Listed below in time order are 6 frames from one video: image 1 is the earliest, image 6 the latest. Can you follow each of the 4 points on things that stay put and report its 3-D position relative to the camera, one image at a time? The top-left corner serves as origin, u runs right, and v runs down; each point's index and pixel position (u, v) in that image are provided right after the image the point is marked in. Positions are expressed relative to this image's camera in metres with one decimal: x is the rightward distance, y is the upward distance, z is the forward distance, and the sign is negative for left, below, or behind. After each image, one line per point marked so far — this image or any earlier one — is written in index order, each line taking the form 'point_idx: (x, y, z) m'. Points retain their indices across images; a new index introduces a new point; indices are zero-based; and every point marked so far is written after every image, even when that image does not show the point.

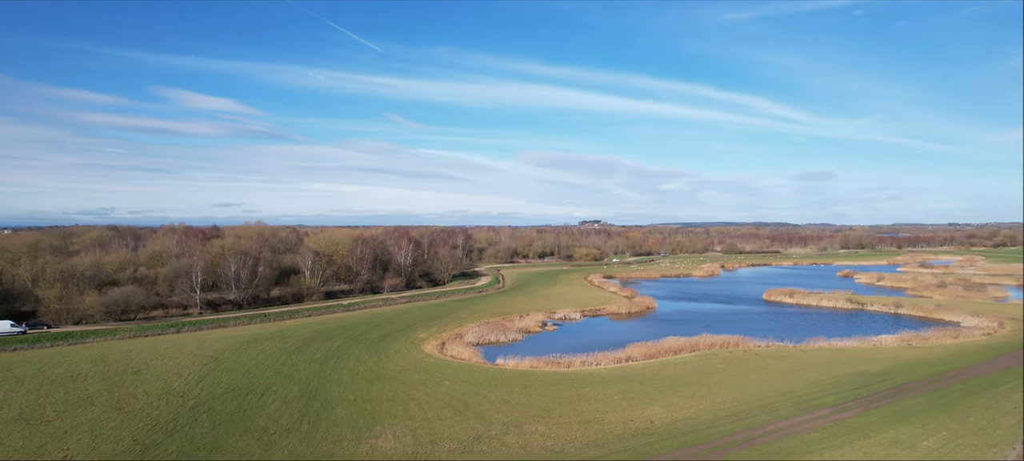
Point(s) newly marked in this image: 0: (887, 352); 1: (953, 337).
0: (+13.5, -4.4, +18.7) m
1: (+16.5, -4.0, +19.2) m
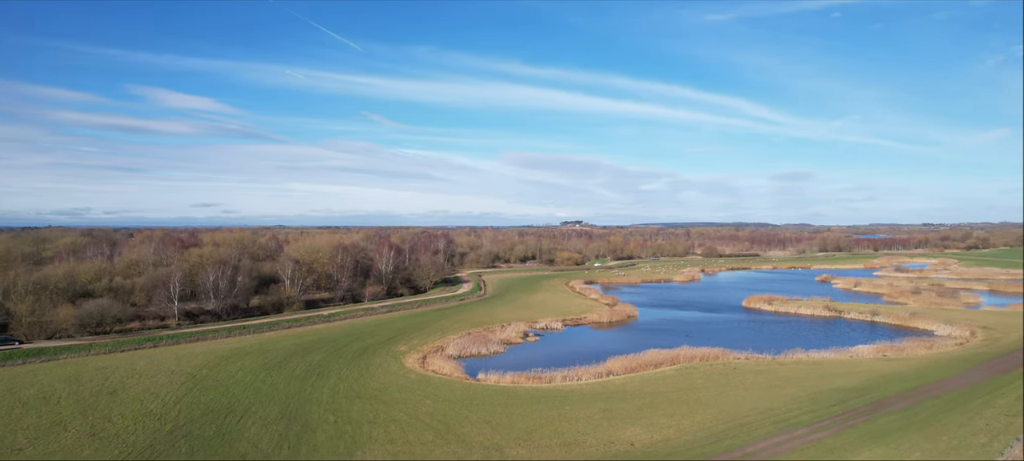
0: (+12.8, -4.9, +18.9) m
1: (+15.7, -4.5, +19.5) m
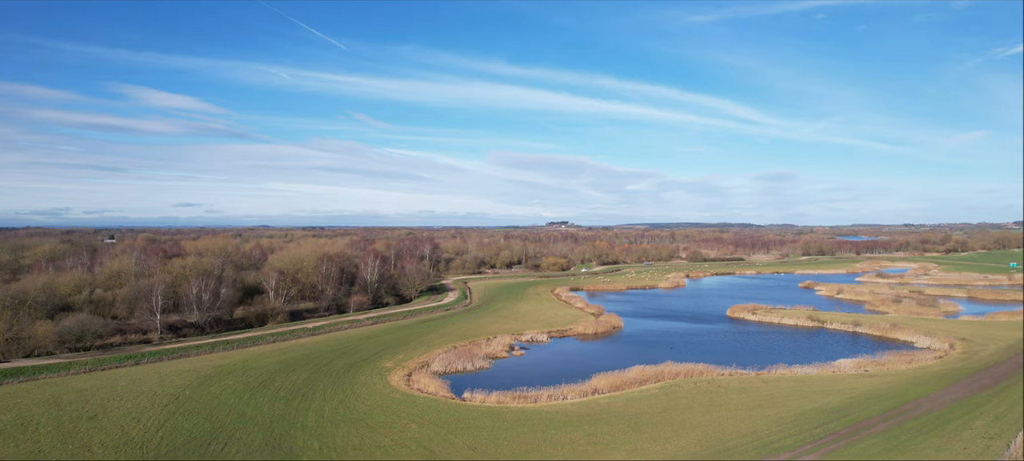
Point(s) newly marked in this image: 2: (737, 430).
0: (+12.2, -5.6, +19.0) m
1: (+15.1, -5.0, +19.7) m
2: (+7.5, -6.7, +17.3) m
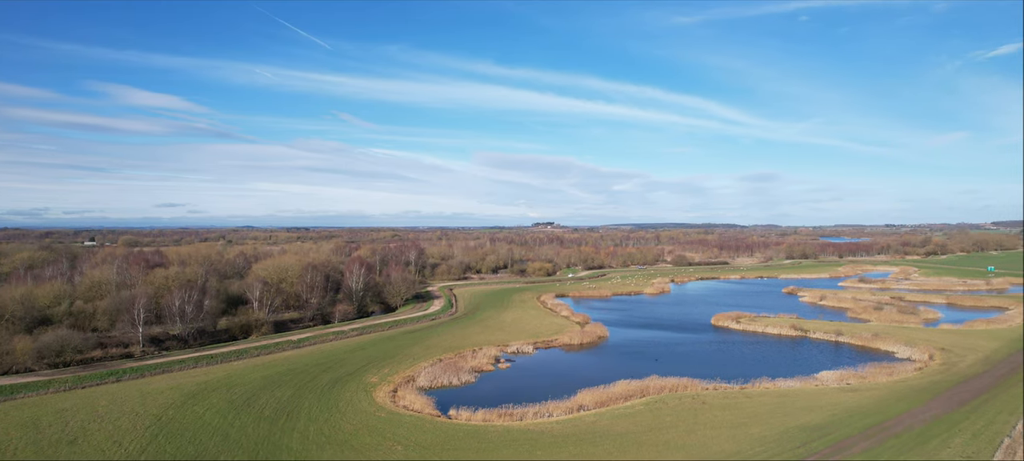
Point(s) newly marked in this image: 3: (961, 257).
0: (+11.6, -6.2, +19.1) m
1: (+14.5, -5.5, +19.9) m
2: (+7.0, -7.4, +17.3) m
3: (+17.4, -0.8, +20.1) m
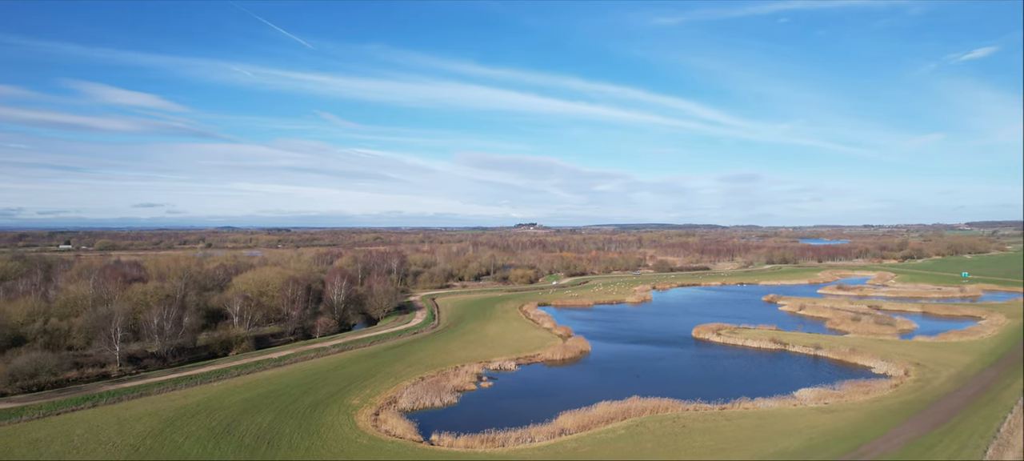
0: (+10.9, -7.0, +19.2) m
1: (+13.7, -6.2, +20.0) m
2: (+6.3, -8.4, +17.4) m
3: (+16.5, -1.4, +20.2) m
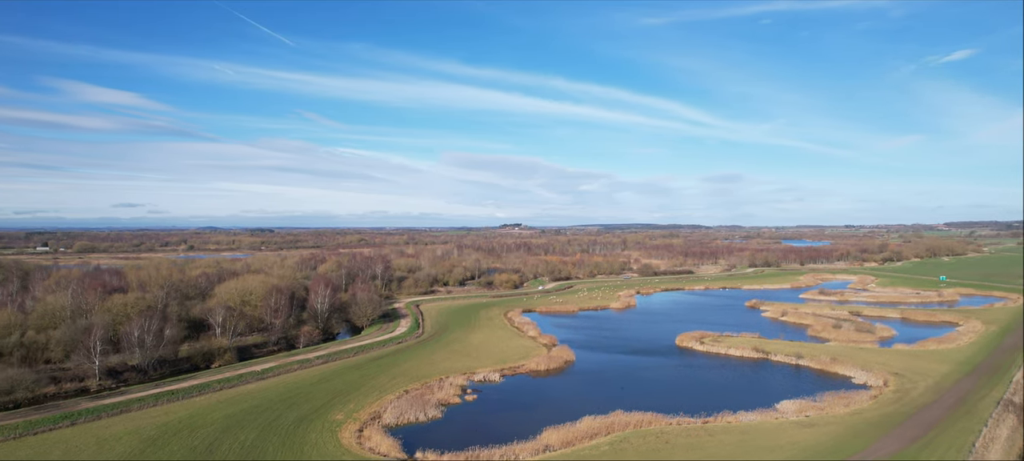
0: (+10.2, -7.6, +19.3) m
1: (+13.0, -6.7, +20.1) m
2: (+5.7, -9.1, +17.4) m
3: (+15.7, -1.8, +20.3) m
